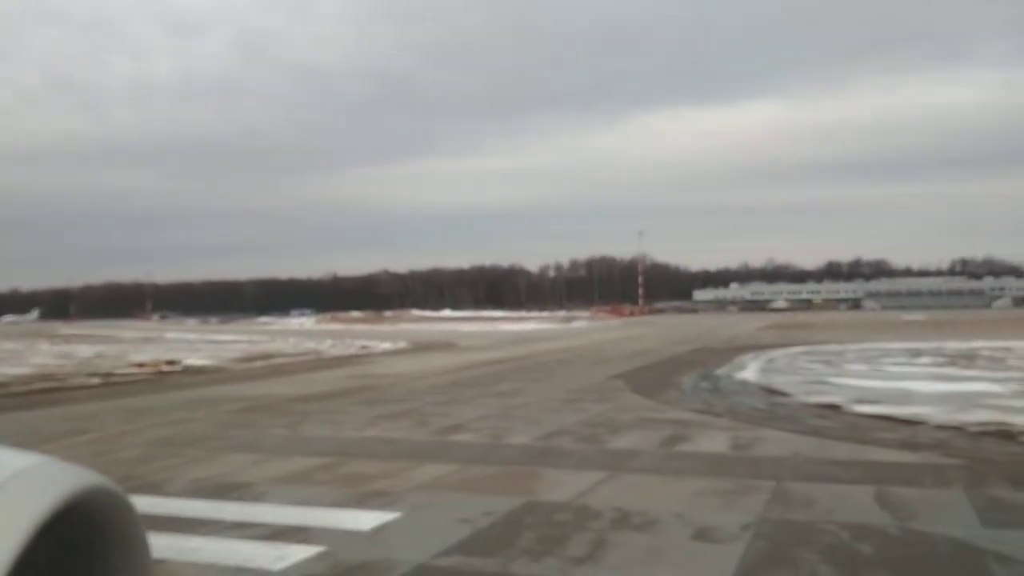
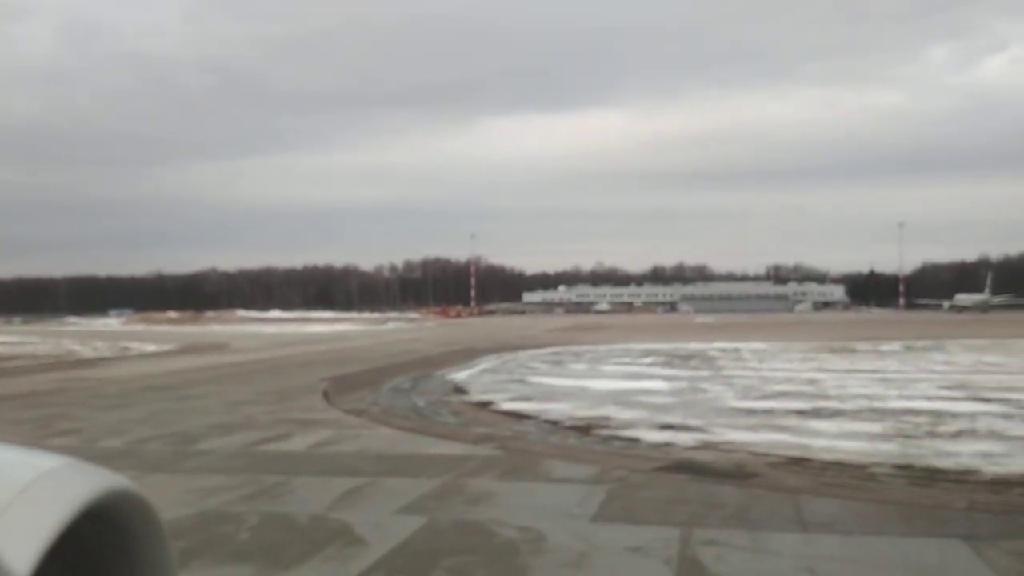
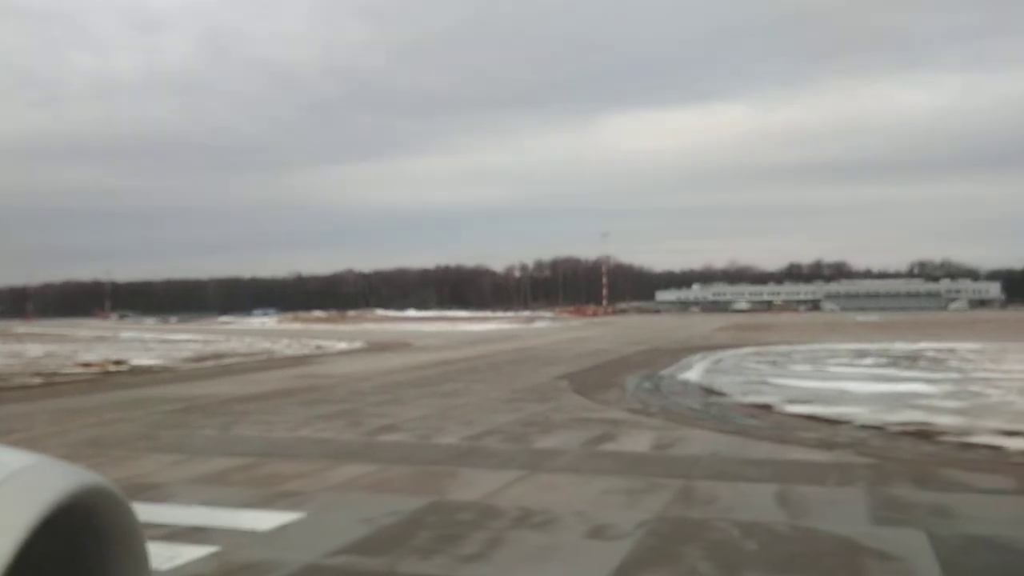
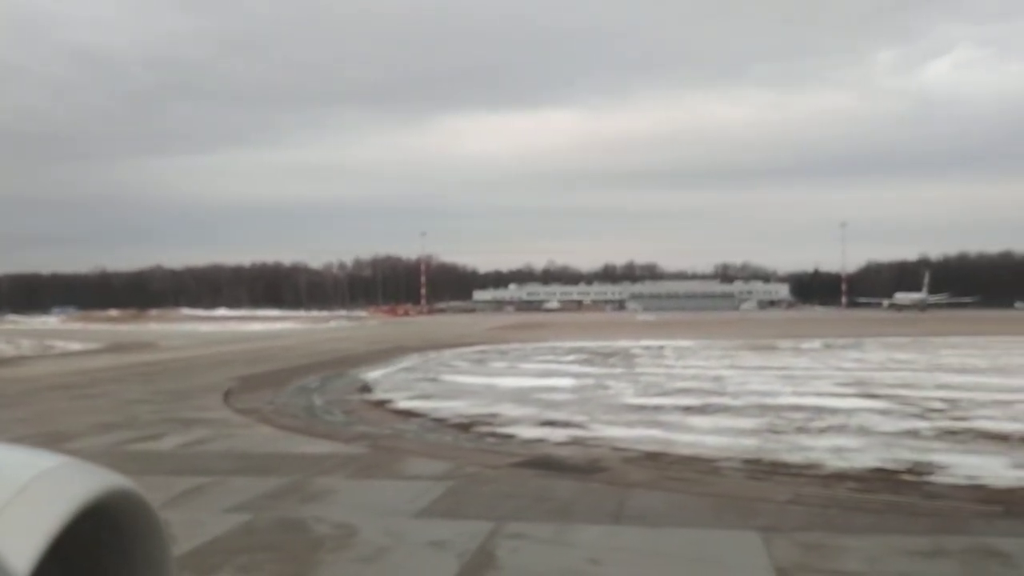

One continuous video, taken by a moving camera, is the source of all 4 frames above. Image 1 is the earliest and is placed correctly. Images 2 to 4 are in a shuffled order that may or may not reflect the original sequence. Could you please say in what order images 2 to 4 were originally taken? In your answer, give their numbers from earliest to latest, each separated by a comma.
3, 2, 4
